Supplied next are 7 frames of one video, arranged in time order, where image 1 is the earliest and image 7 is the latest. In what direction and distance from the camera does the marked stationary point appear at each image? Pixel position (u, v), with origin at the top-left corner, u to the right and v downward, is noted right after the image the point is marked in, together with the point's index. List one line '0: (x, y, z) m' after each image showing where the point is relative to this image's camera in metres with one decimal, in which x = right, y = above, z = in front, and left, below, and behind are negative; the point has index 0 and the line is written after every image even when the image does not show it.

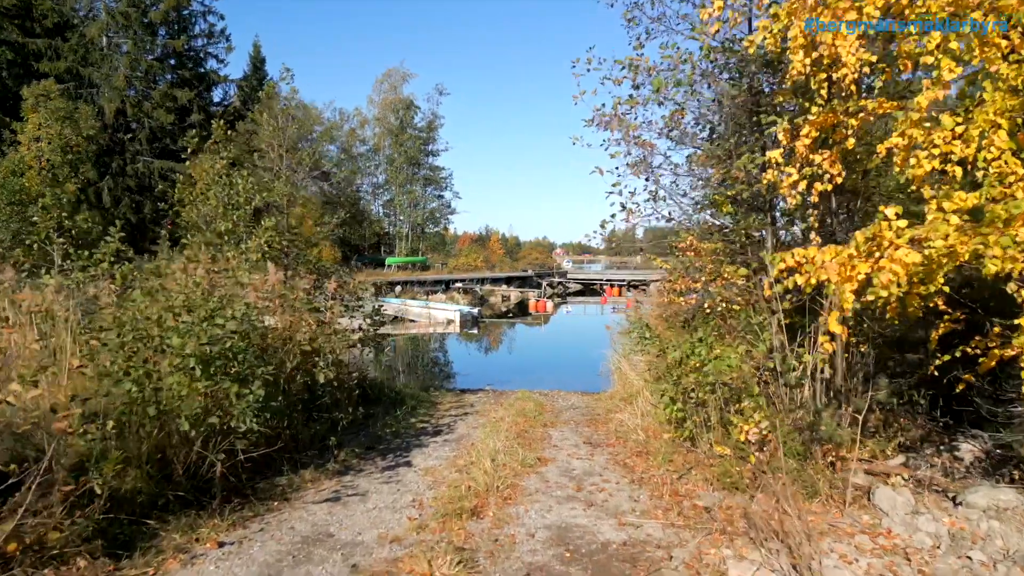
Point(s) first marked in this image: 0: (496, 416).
0: (-0.2, -1.2, +5.8) m
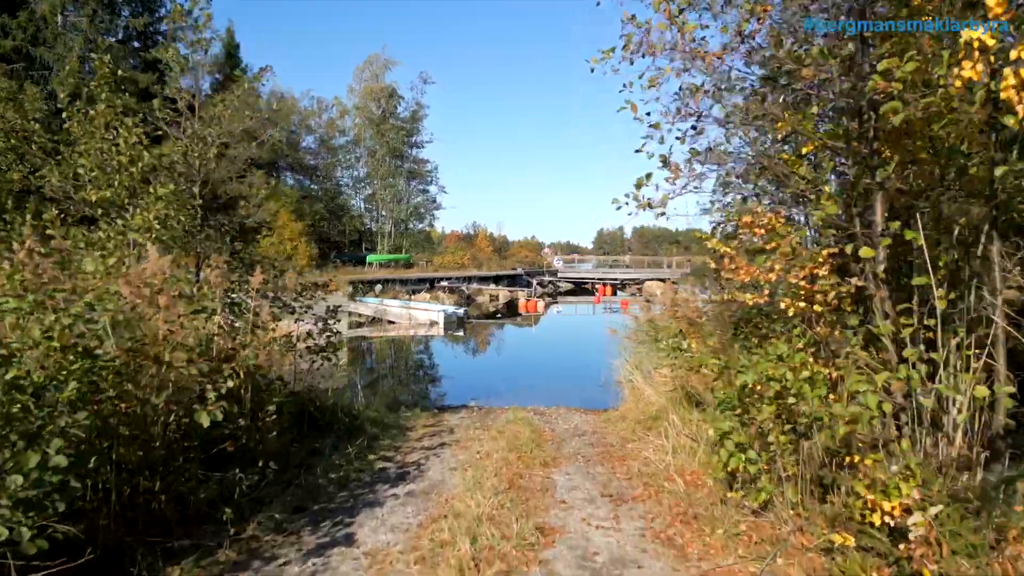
0: (-0.2, -1.1, +4.5) m
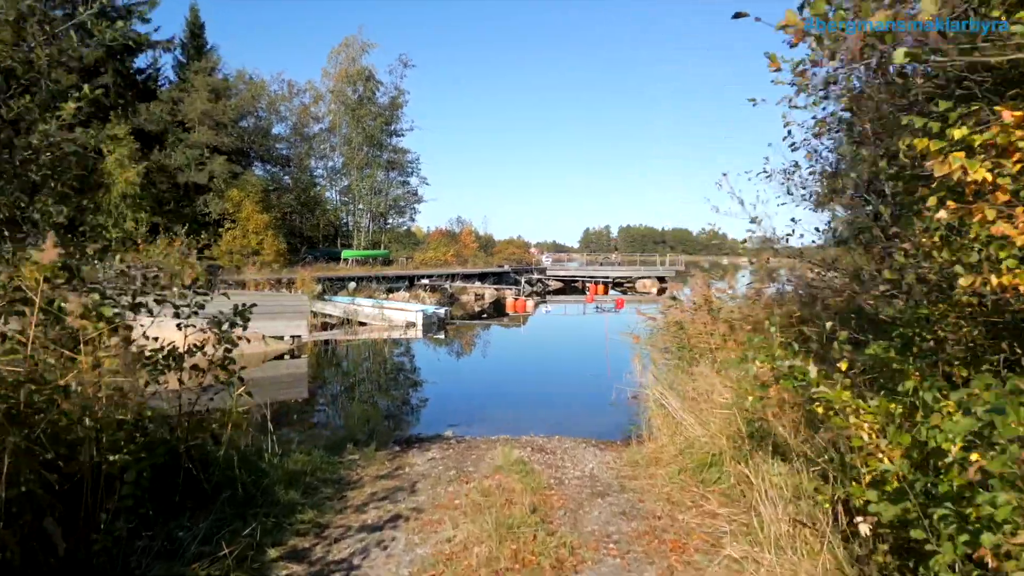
0: (-0.3, -1.1, +2.8) m
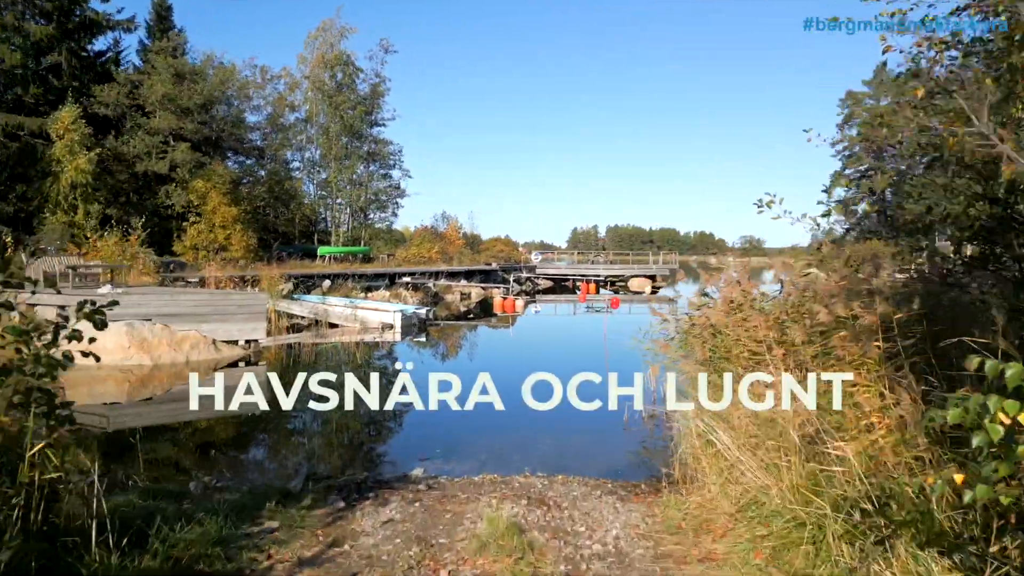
0: (-0.3, -1.0, +1.5) m
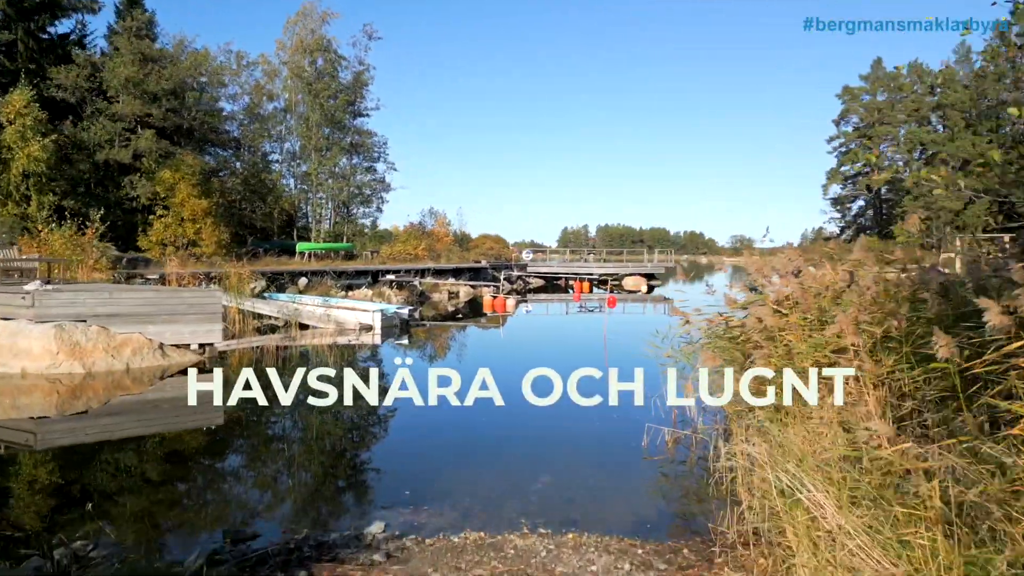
0: (-0.3, -1.0, +0.4) m
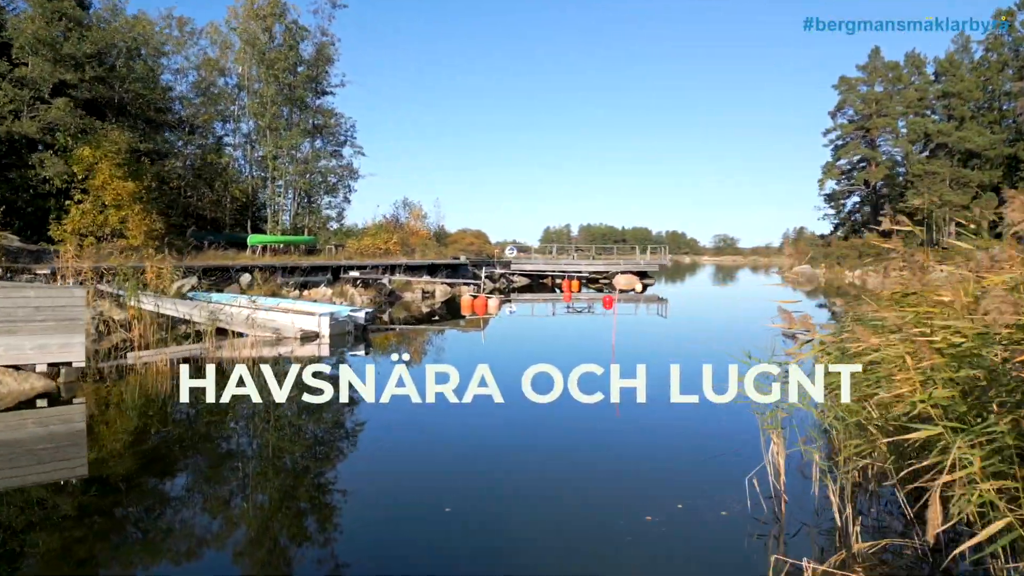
0: (-0.2, -1.0, -1.9) m
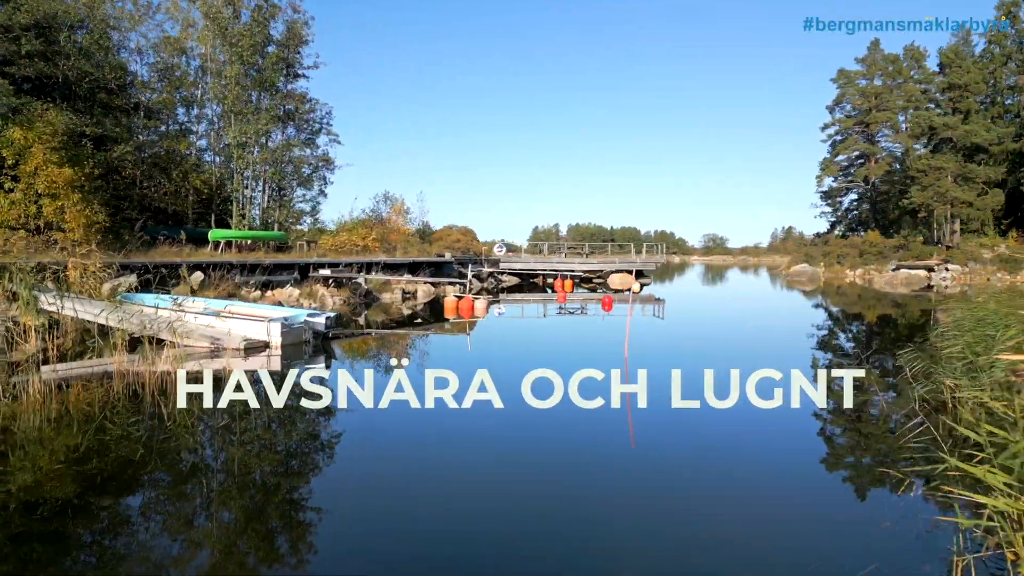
0: (-0.1, -1.0, -3.4) m
